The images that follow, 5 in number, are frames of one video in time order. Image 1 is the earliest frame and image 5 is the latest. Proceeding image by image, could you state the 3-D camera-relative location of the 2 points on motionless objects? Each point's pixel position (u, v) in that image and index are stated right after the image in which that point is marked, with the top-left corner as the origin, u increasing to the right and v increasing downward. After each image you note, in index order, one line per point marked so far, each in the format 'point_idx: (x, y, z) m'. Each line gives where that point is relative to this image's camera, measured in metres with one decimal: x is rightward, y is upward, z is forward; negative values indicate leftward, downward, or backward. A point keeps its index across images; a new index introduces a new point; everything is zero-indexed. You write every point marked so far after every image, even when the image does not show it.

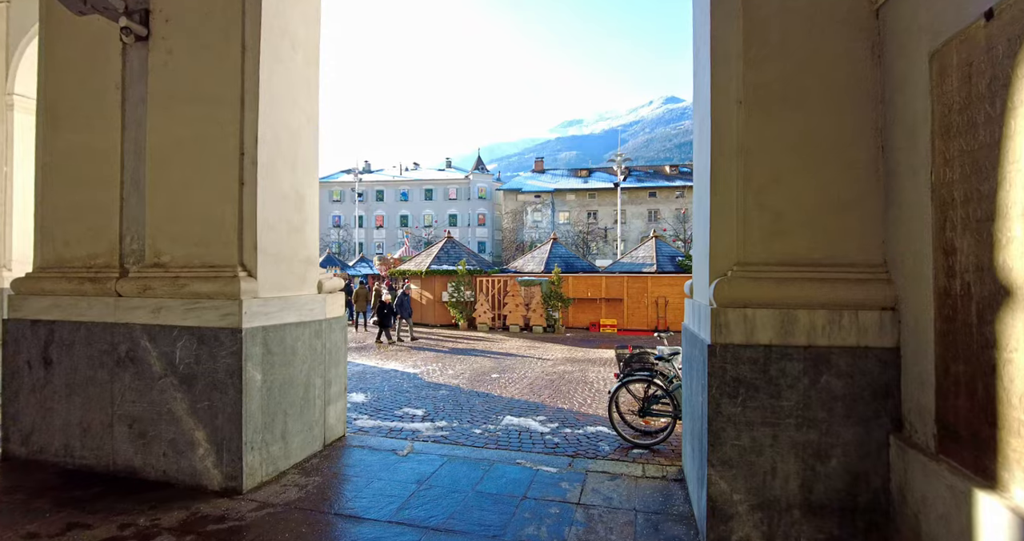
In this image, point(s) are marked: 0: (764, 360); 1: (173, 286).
0: (+1.5, -0.5, +3.2) m
1: (-2.7, -0.1, +4.4) m
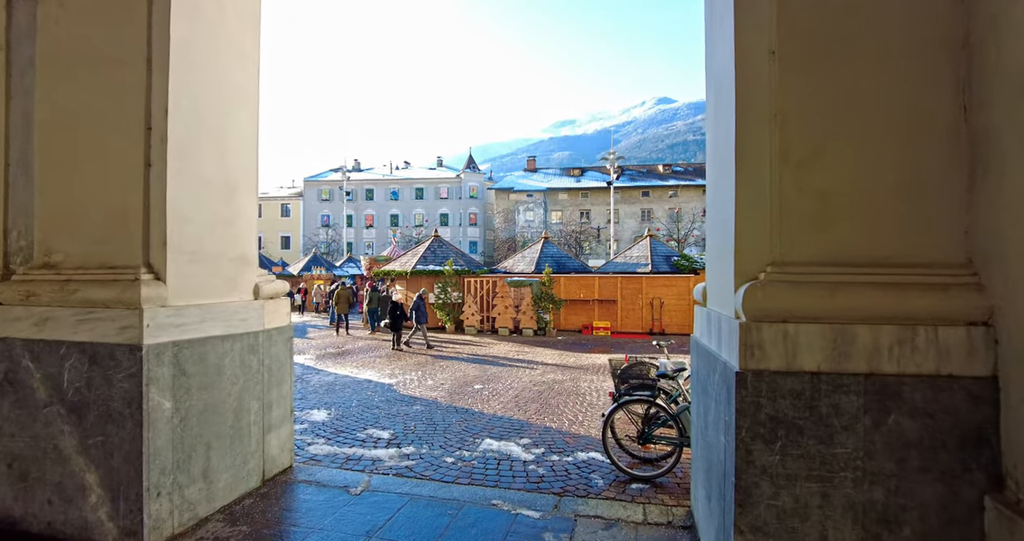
0: (+1.3, -0.5, +2.4) m
1: (-2.9, -0.1, +3.5) m
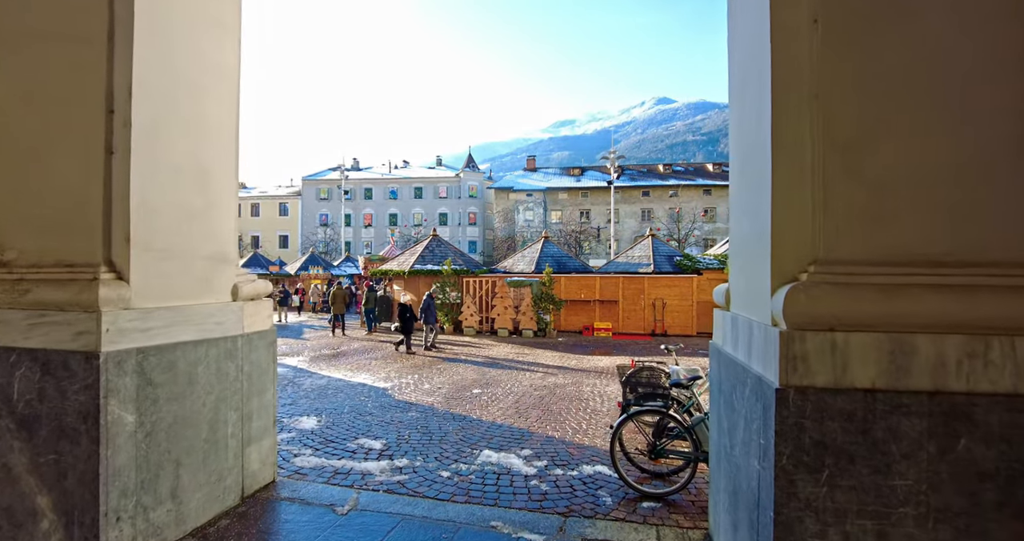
0: (+1.3, -0.5, +2.0) m
1: (-2.9, -0.1, +3.2) m
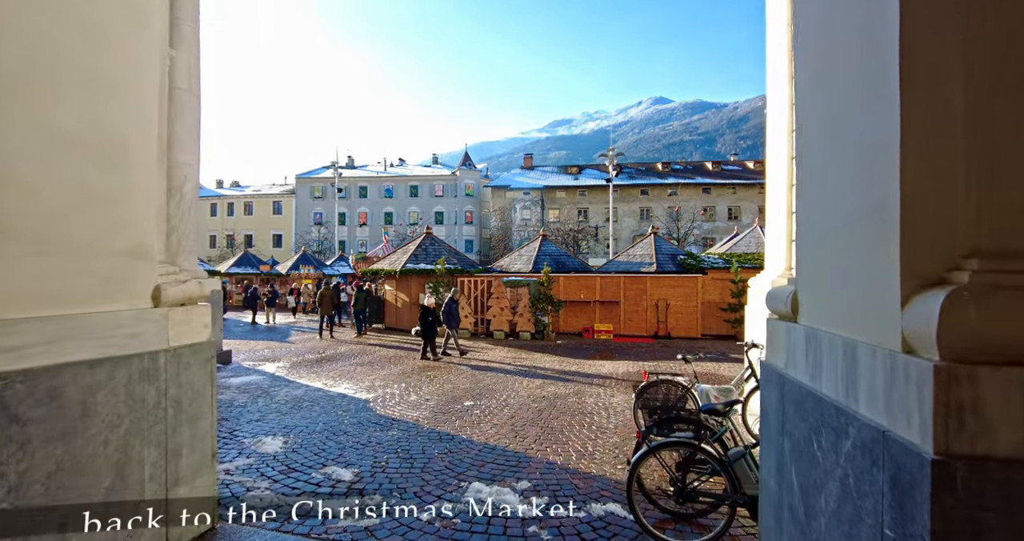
0: (+1.3, -0.5, +1.2) m
1: (-2.9, -0.1, +2.3) m
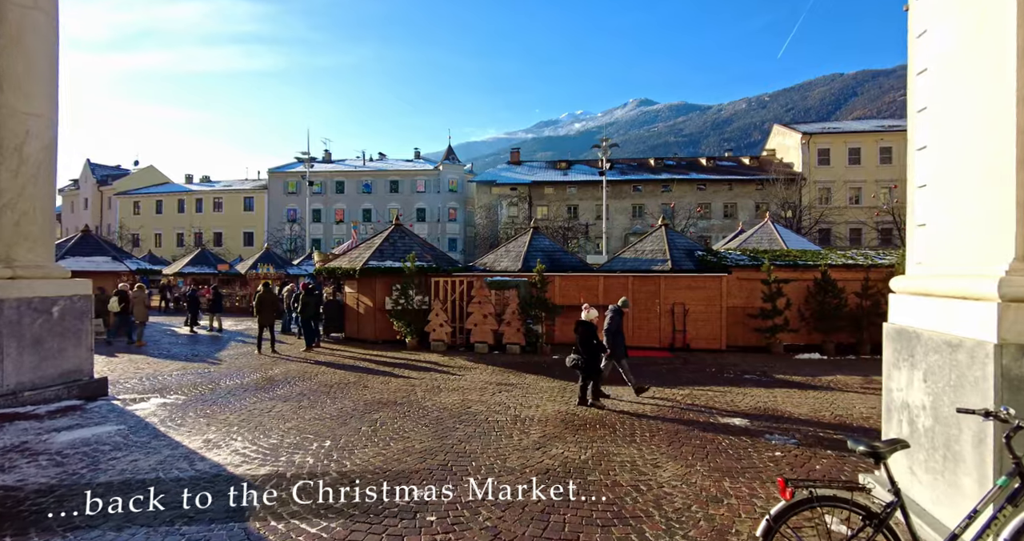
0: (+1.3, -0.5, -1.9) m
1: (-2.9, -0.1, -0.9) m
